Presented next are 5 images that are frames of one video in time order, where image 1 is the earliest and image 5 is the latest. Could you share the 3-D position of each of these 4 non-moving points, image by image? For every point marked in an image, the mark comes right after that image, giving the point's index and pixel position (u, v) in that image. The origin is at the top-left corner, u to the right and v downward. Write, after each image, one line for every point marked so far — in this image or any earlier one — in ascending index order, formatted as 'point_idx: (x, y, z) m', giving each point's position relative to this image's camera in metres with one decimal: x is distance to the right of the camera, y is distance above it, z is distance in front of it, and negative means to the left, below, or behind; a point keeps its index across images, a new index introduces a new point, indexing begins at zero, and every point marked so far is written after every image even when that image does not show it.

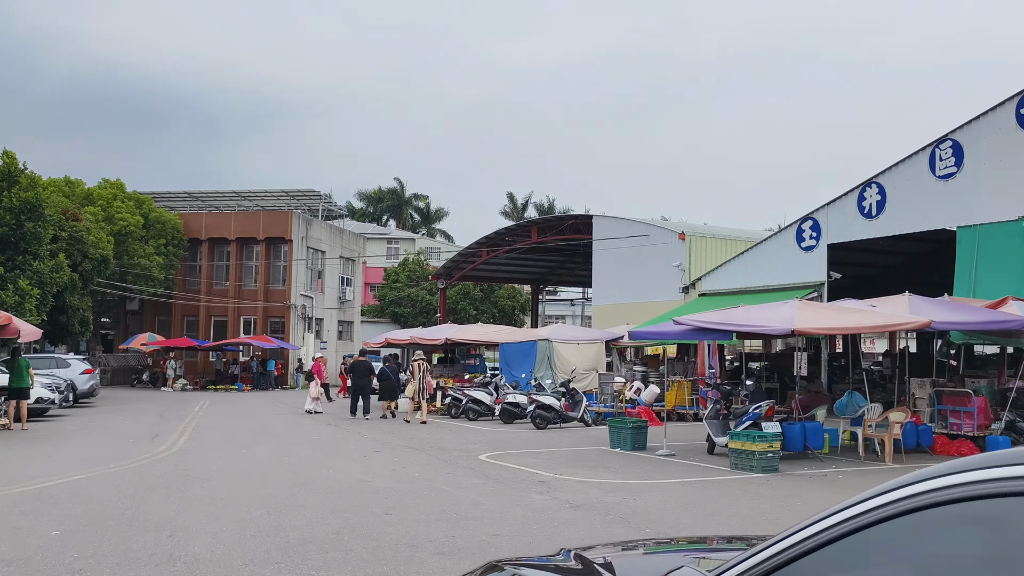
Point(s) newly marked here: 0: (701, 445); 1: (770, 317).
0: (+2.8, -2.3, +14.0) m
1: (+3.5, -0.4, +12.7) m
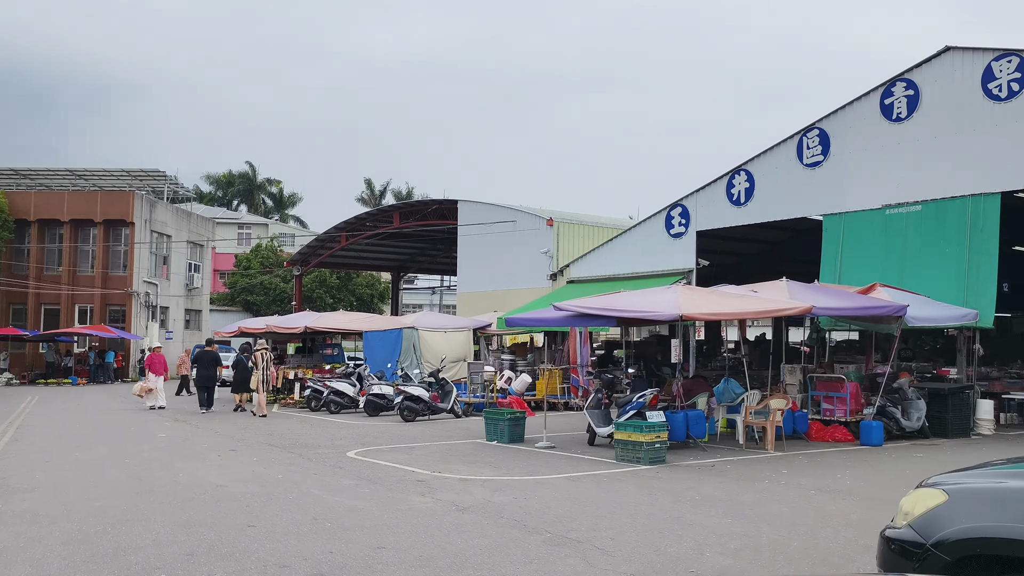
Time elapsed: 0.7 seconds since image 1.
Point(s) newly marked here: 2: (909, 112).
0: (+1.0, -2.1, +13.4) m
1: (+1.9, -0.2, +12.2) m
2: (+7.1, +3.2, +16.9) m
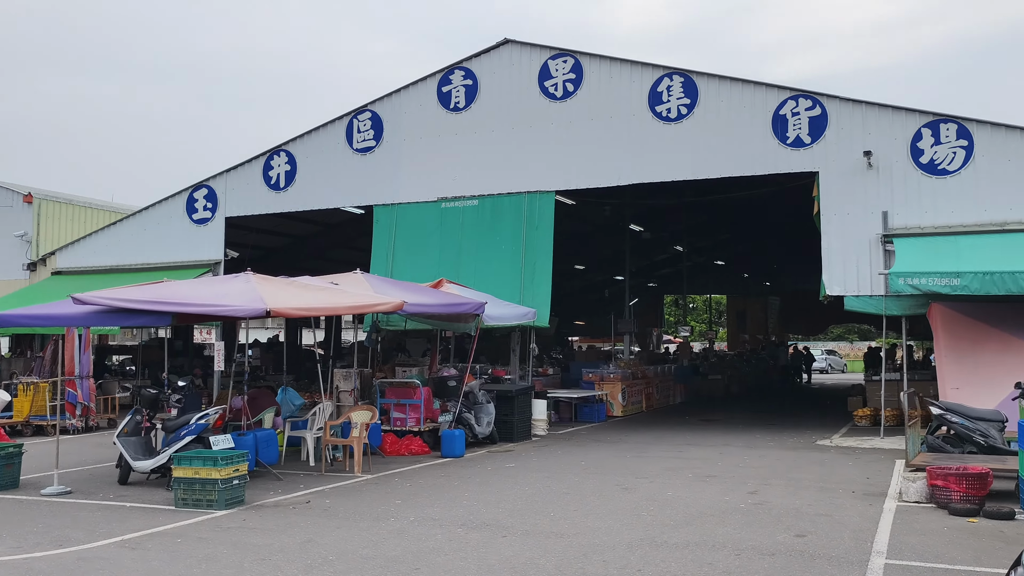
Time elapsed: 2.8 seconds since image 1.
0: (-4.3, -2.0, +10.0) m
1: (-2.9, -0.1, +9.5) m
2: (-0.8, +3.2, +16.2) m
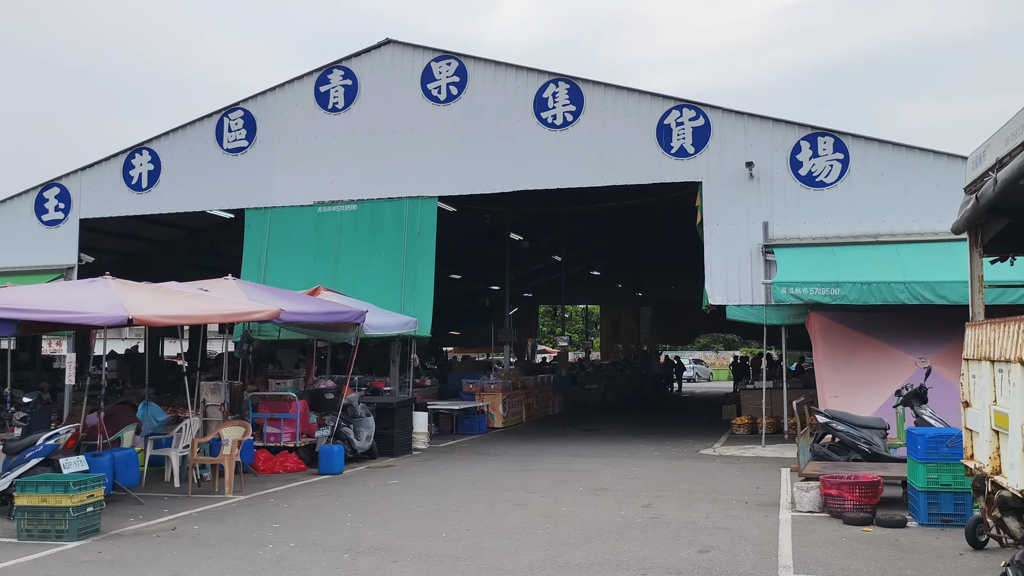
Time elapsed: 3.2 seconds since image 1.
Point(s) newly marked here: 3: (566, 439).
0: (-5.5, -2.0, +8.9) m
1: (-4.0, -0.1, +8.6) m
2: (-2.8, +3.1, +15.6) m
3: (+0.9, -2.6, +16.0) m
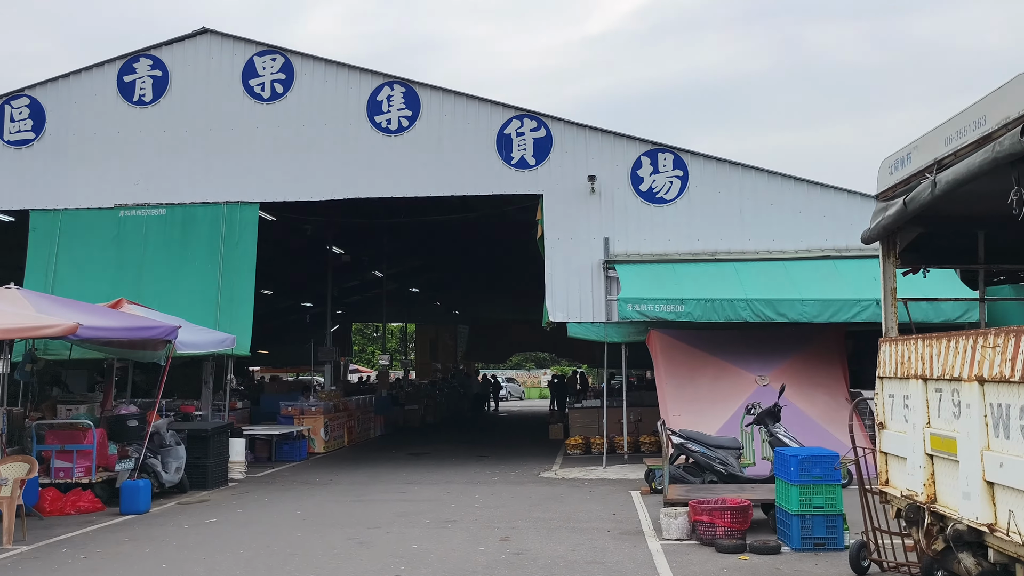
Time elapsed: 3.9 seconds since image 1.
0: (-6.7, -2.1, +6.8) m
1: (-5.2, -0.2, +6.9) m
2: (-5.4, +2.9, +14.0) m
3: (-1.9, -2.8, +15.1) m
